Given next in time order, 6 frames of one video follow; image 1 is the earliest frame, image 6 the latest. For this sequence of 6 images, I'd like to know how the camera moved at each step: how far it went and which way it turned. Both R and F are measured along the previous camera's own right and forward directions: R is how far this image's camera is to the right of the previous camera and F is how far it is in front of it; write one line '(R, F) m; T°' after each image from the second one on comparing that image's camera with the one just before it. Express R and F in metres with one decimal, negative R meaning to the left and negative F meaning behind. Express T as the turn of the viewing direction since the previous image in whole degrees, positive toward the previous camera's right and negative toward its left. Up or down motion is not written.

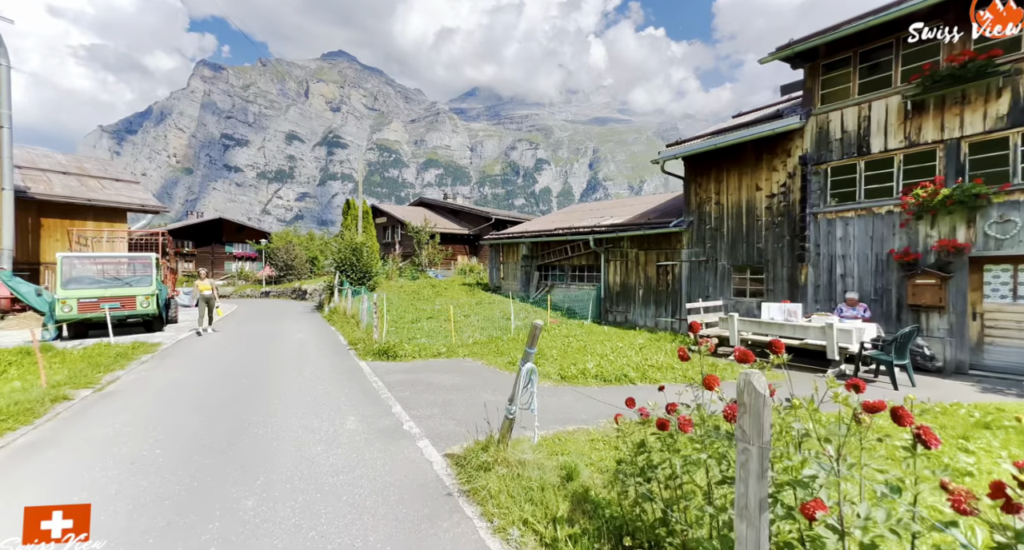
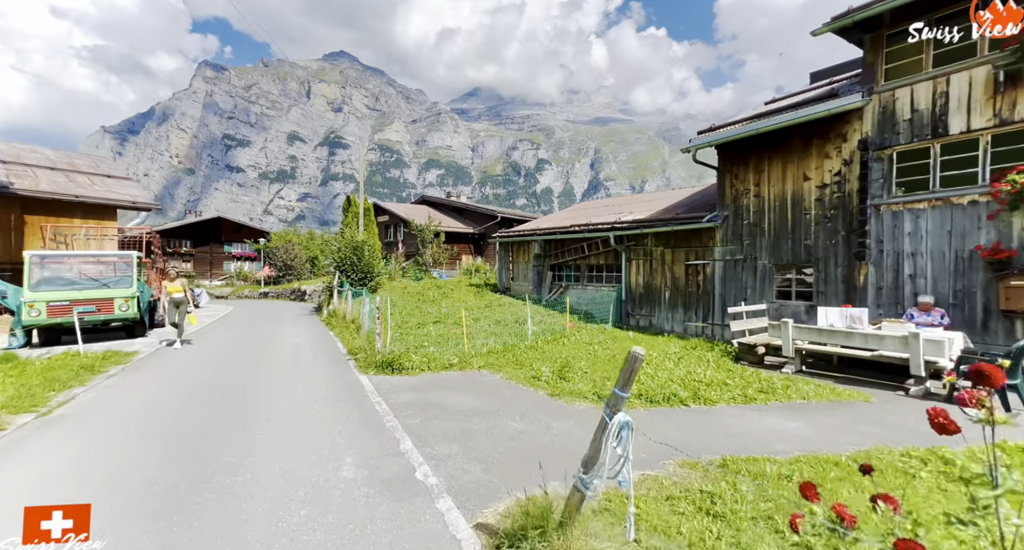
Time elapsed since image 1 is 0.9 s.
(-0.4, +1.2) m; 0°
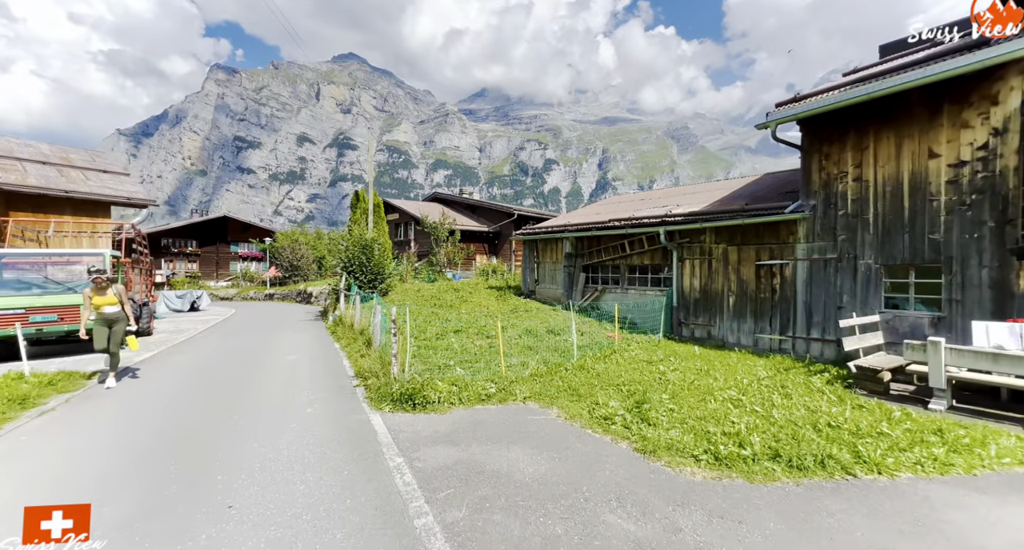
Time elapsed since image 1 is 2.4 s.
(-0.7, +2.1) m; -1°
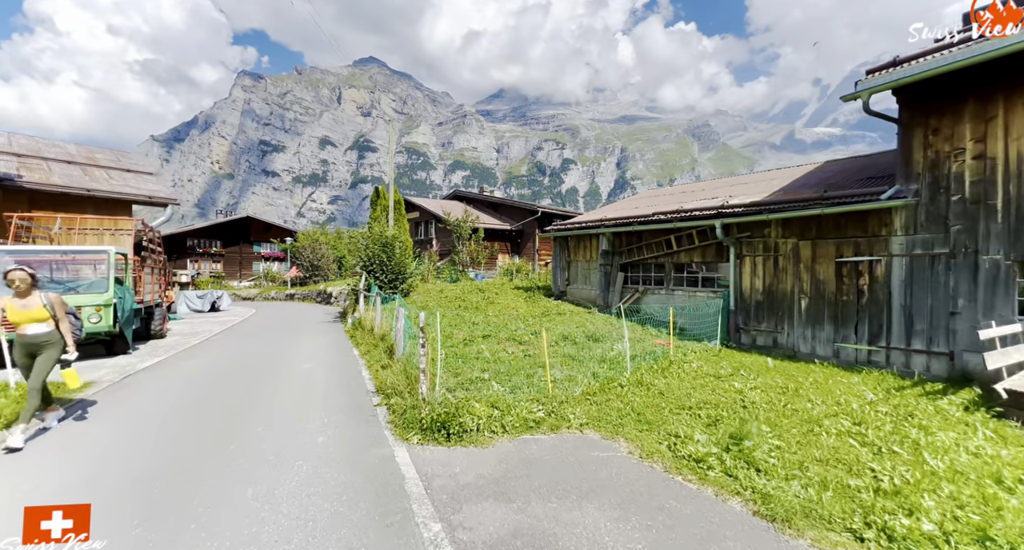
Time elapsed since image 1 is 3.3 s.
(-0.4, +1.3) m; -2°
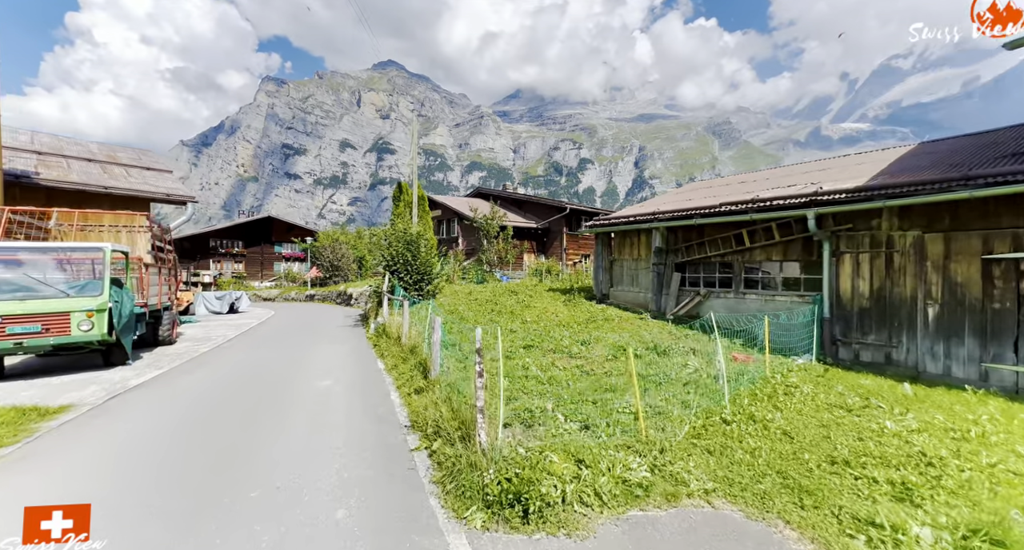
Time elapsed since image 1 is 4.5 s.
(-0.7, +1.7) m; -2°
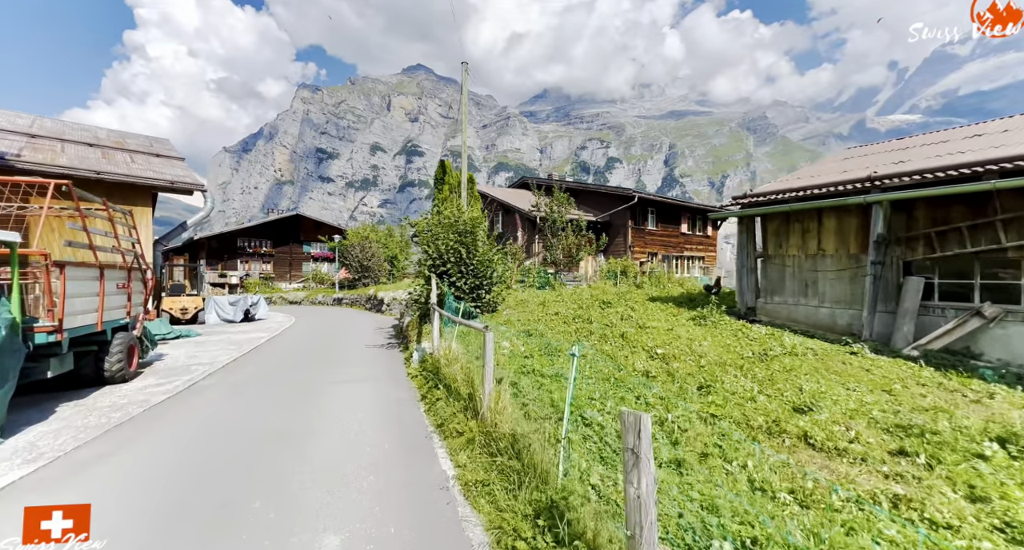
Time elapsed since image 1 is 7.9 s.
(-1.9, +5.3) m; -3°
